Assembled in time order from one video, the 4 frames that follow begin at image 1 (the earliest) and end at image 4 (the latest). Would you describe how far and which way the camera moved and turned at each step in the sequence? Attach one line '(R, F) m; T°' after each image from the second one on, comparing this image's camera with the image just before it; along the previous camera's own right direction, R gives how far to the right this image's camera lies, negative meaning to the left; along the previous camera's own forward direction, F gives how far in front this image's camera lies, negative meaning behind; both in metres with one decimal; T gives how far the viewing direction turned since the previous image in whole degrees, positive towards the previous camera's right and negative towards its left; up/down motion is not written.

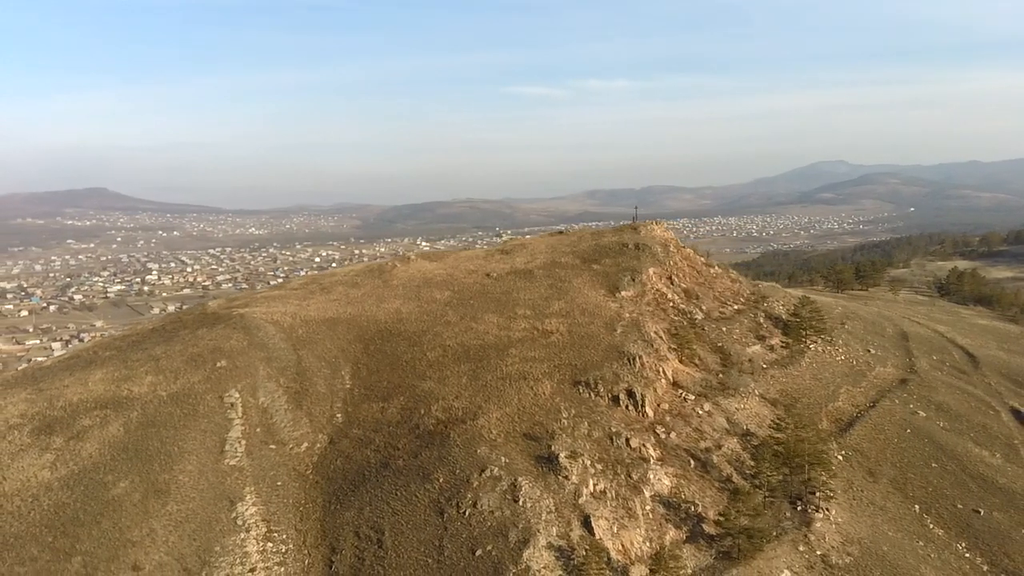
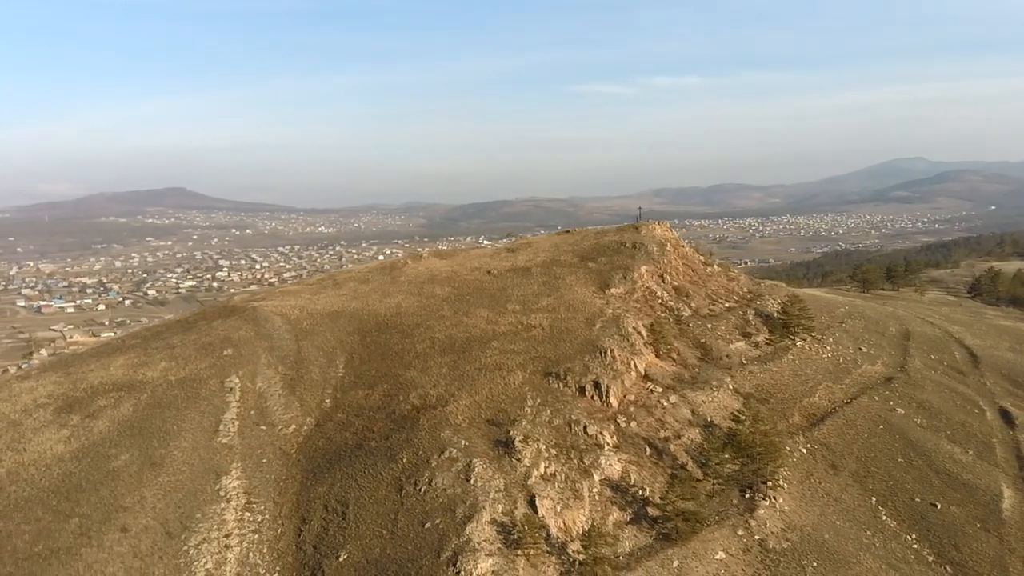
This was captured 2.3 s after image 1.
(+3.2, -1.2) m; -4°
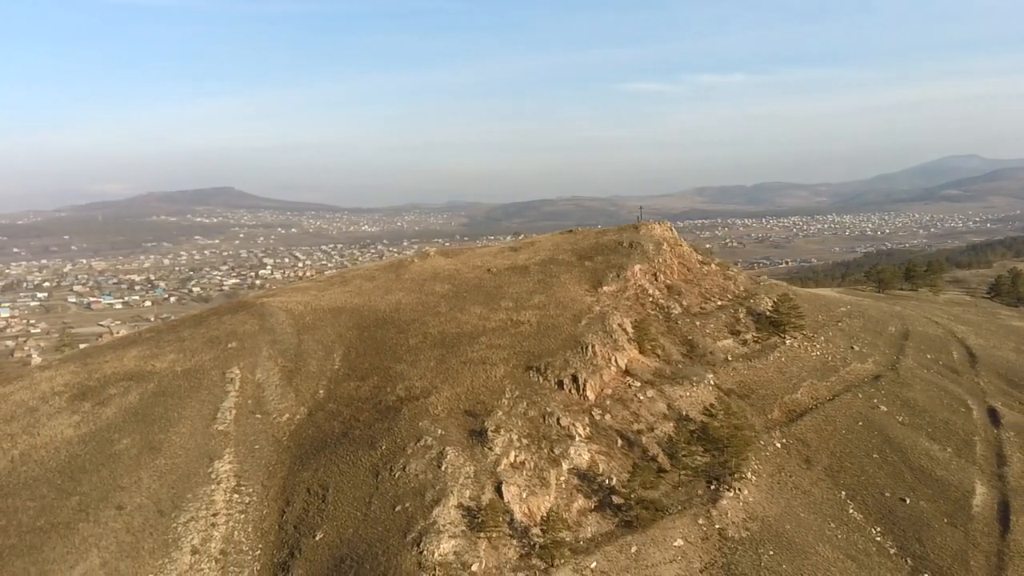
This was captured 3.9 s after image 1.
(+2.1, -0.9) m; -2°
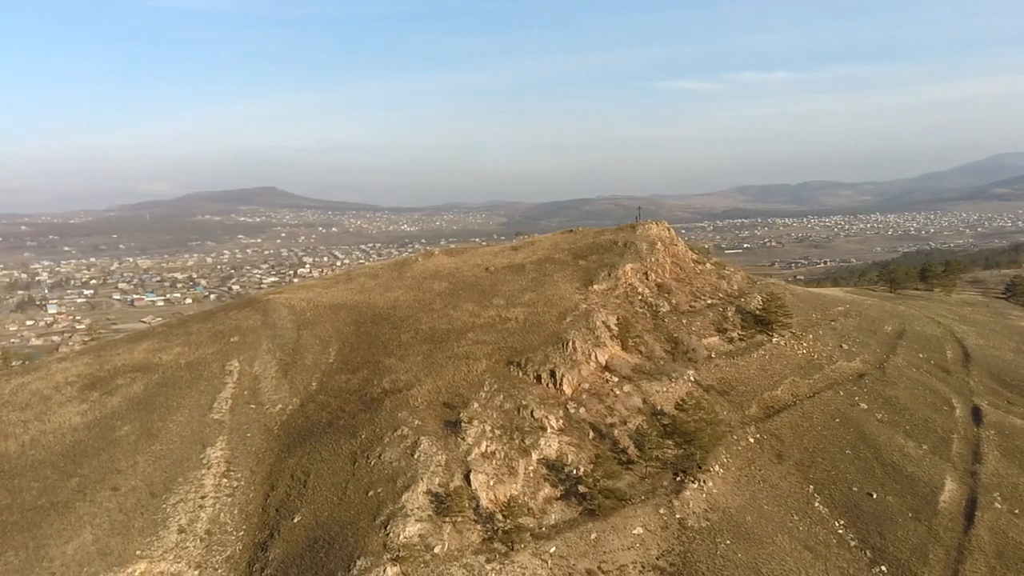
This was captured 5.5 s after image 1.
(+2.1, -0.9) m; -2°
